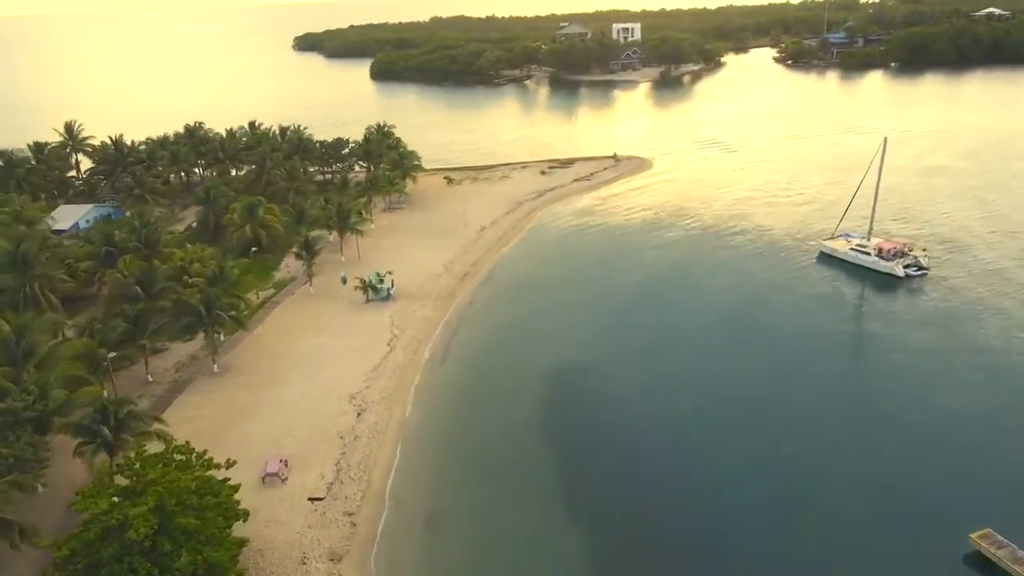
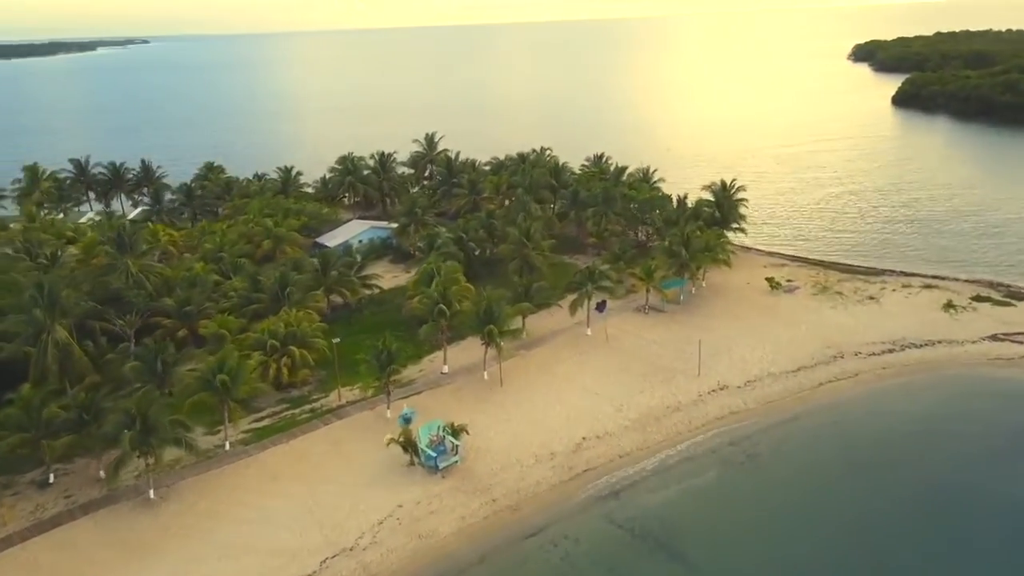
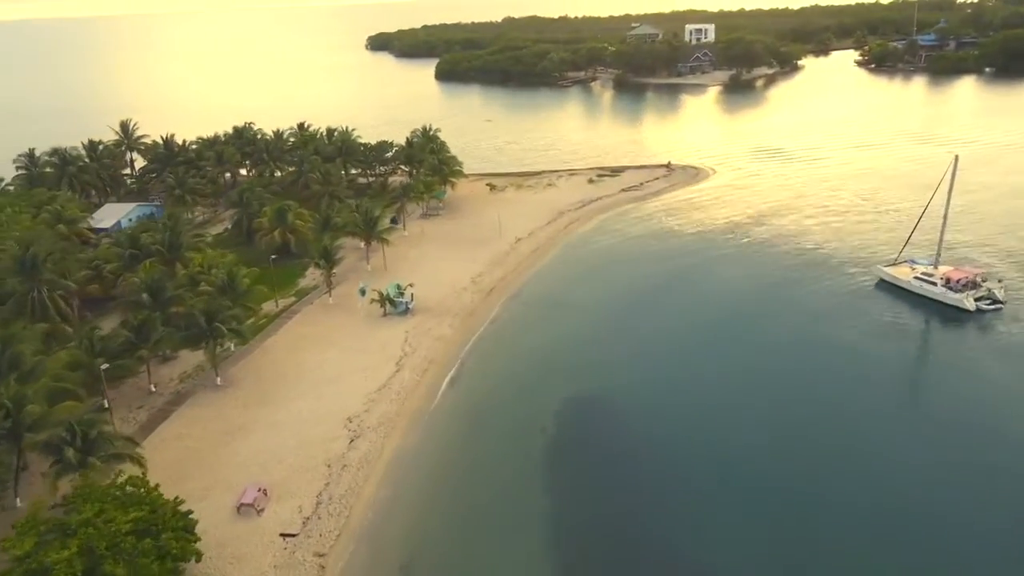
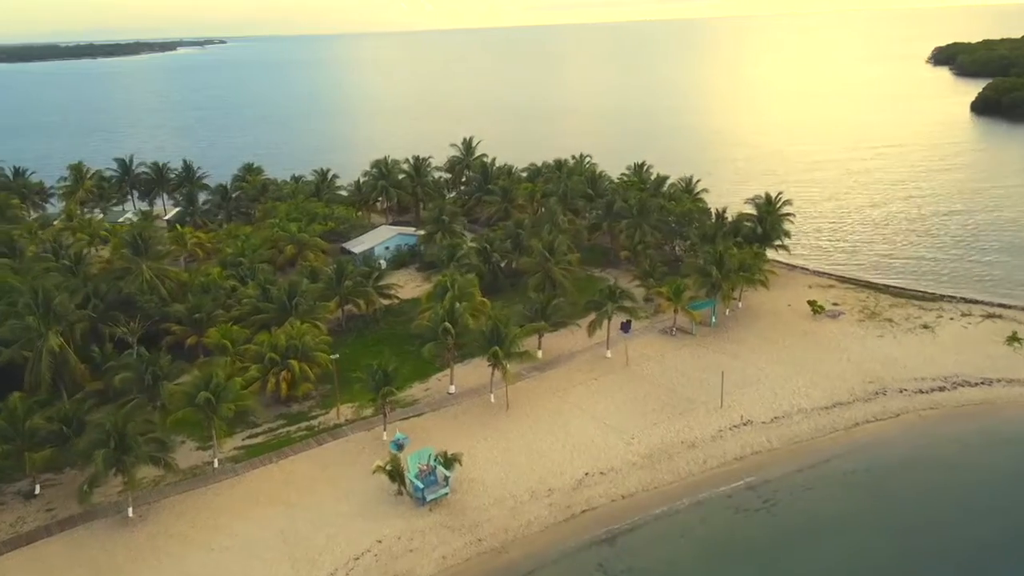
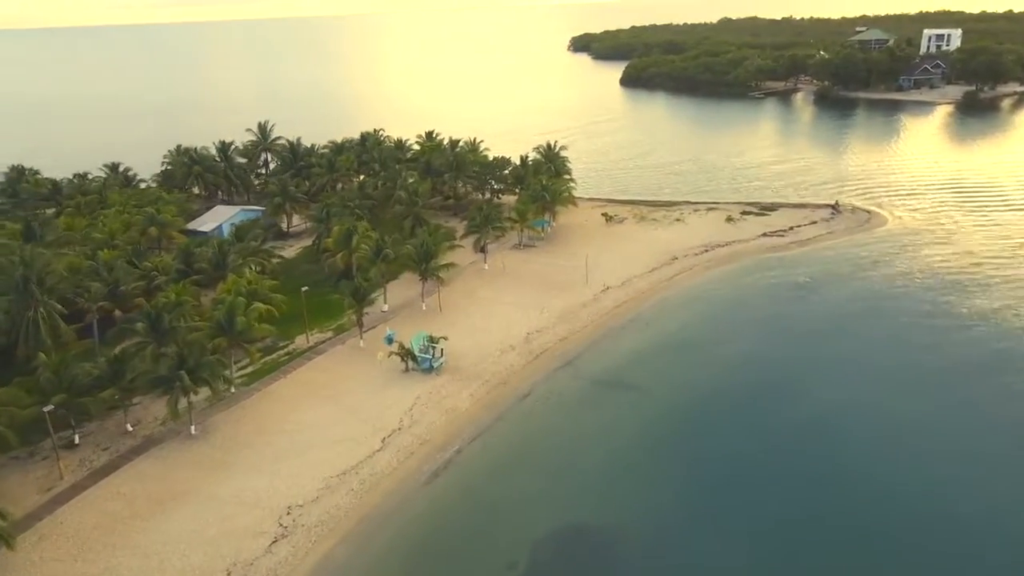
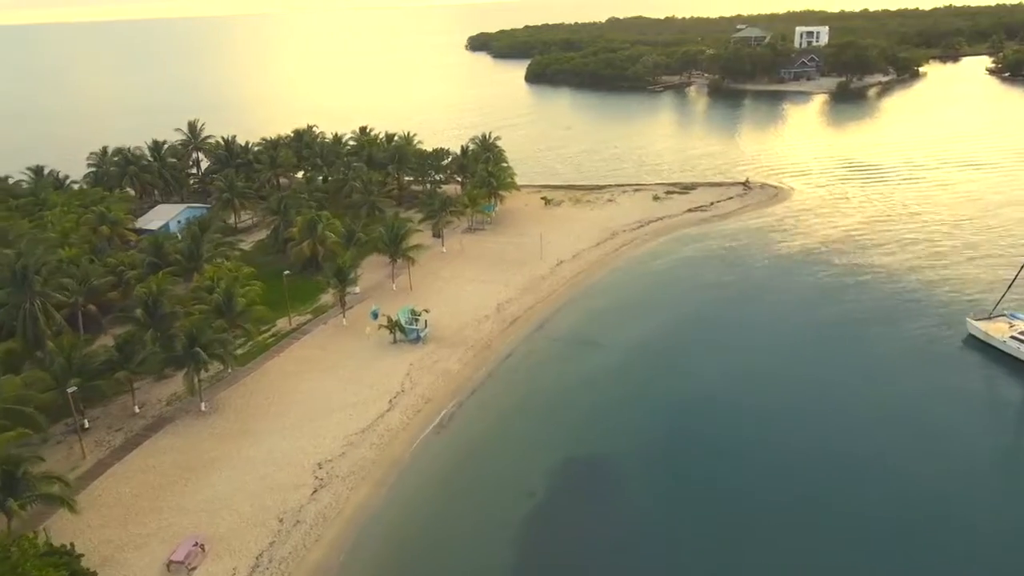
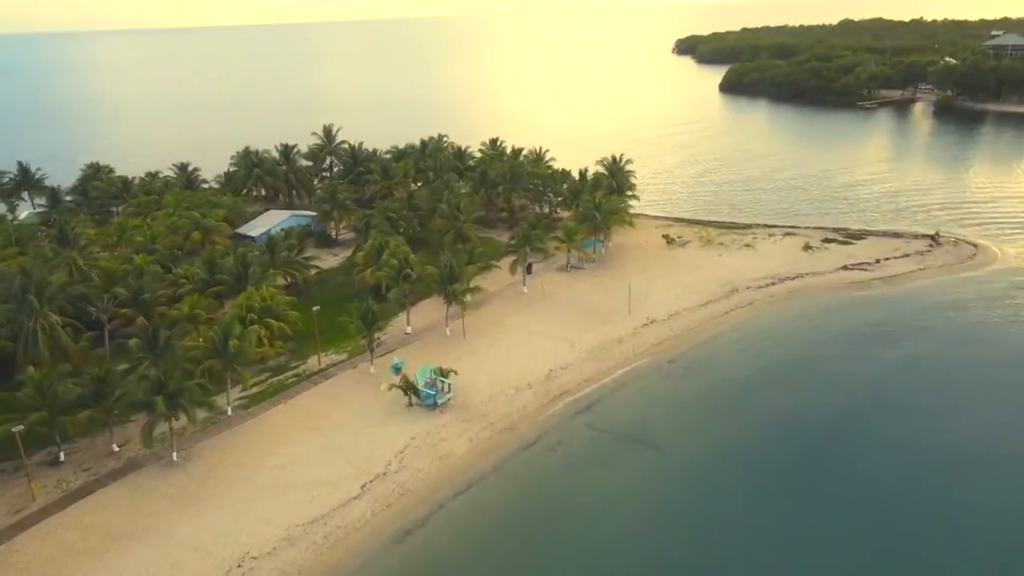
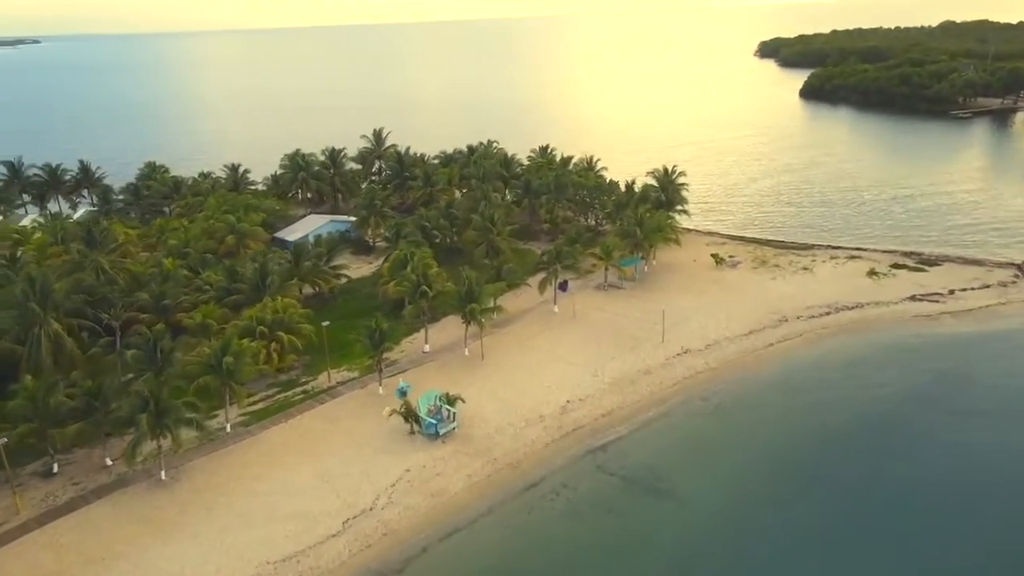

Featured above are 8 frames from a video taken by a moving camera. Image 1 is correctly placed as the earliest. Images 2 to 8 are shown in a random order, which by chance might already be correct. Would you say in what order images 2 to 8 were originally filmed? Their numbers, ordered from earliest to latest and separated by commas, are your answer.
3, 6, 5, 7, 8, 2, 4
